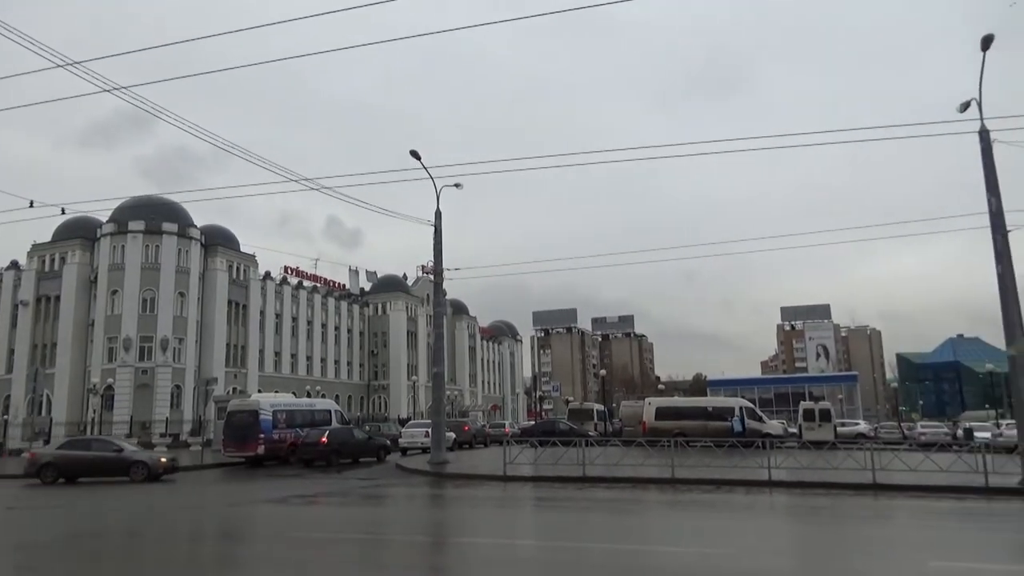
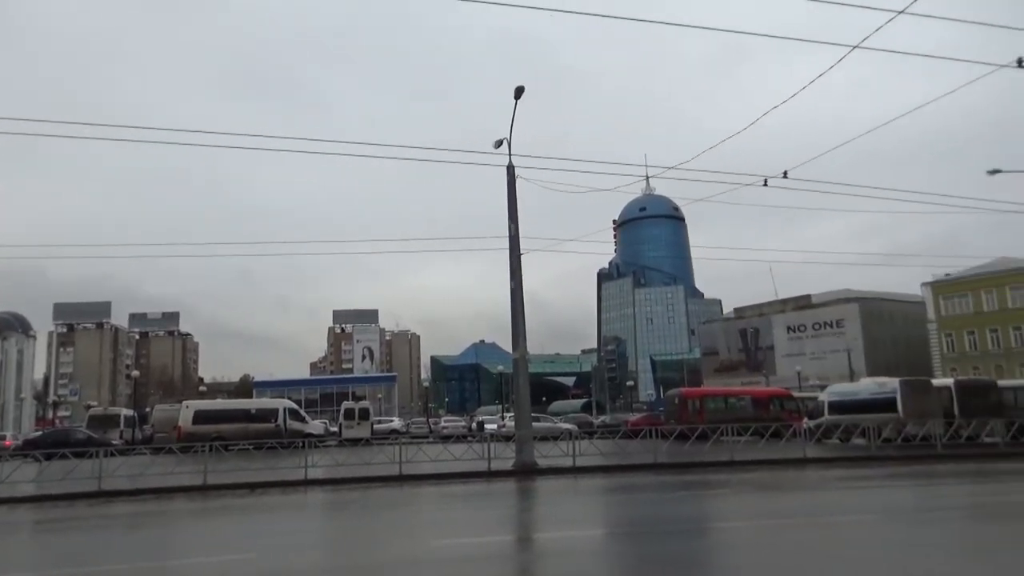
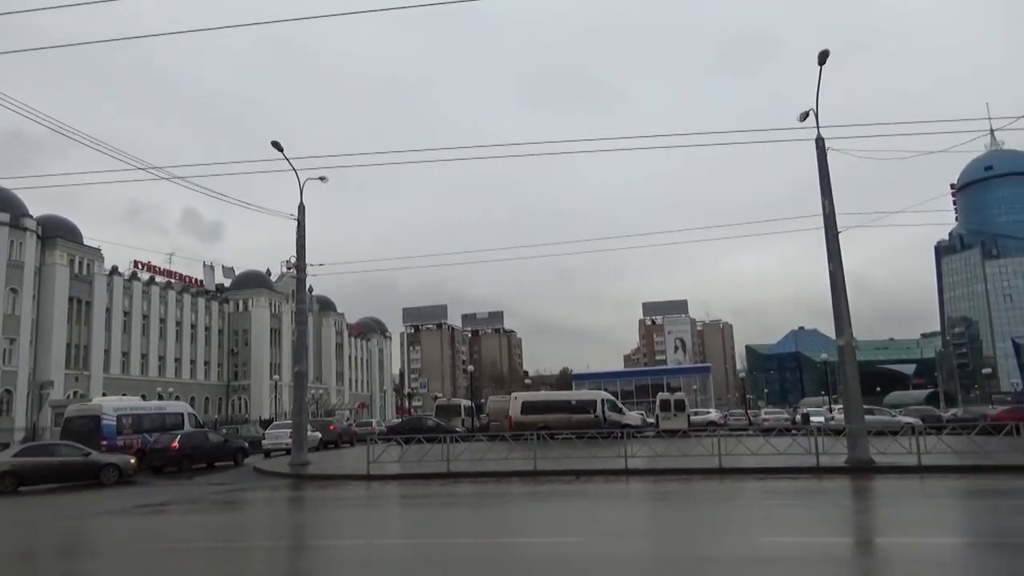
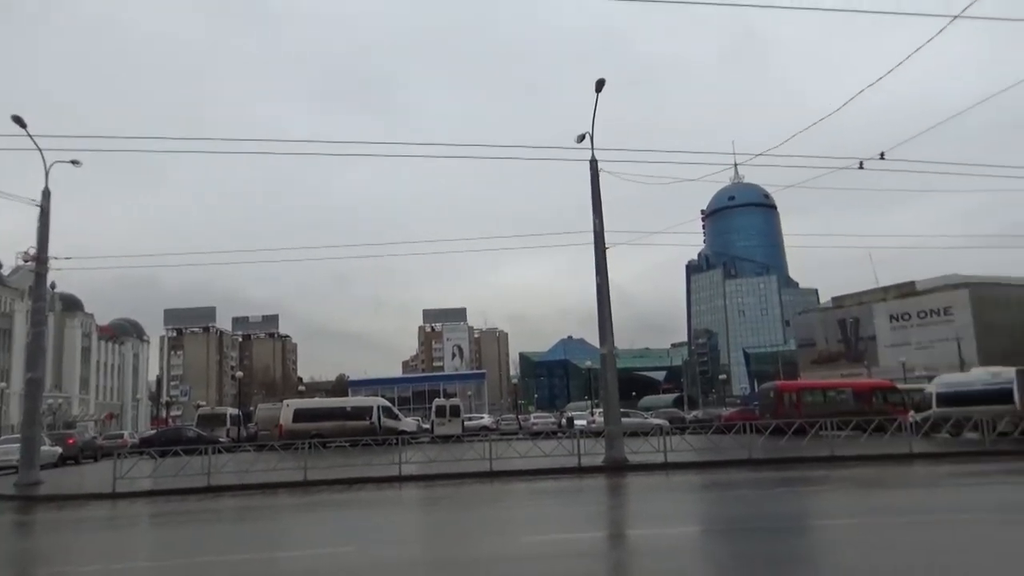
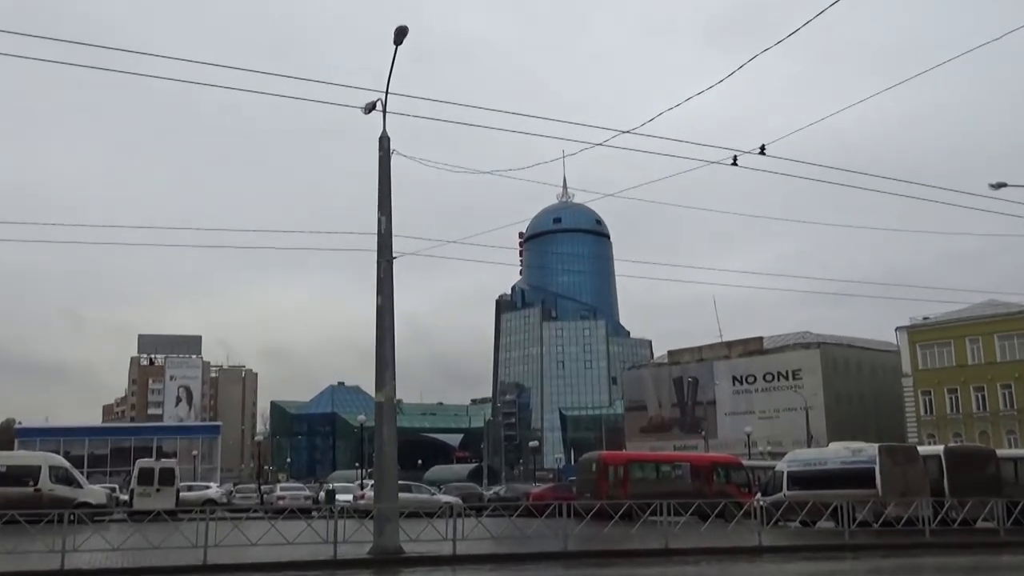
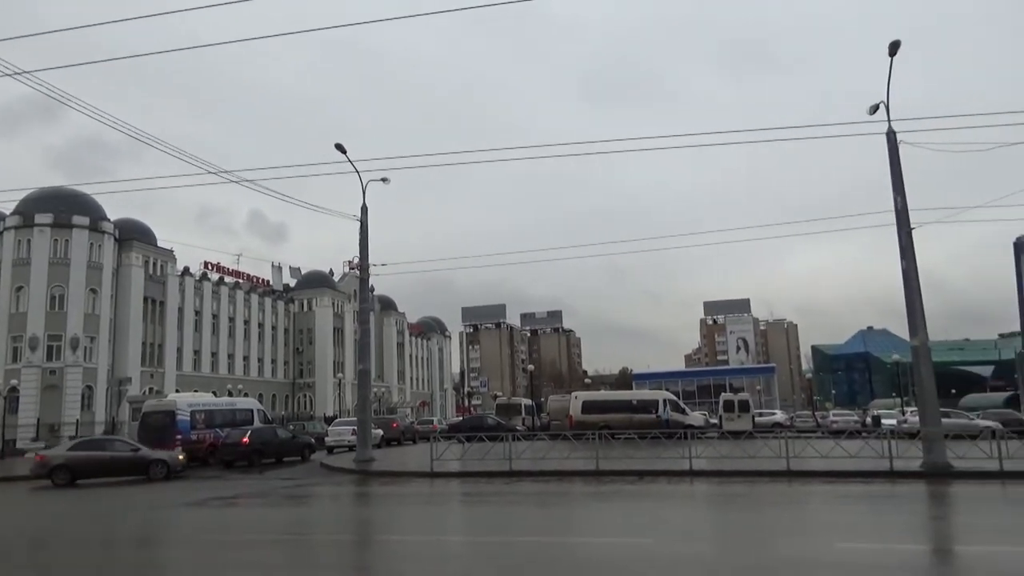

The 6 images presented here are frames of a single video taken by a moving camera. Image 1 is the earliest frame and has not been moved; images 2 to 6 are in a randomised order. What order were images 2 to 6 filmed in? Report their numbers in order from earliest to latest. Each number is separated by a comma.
6, 3, 4, 2, 5
